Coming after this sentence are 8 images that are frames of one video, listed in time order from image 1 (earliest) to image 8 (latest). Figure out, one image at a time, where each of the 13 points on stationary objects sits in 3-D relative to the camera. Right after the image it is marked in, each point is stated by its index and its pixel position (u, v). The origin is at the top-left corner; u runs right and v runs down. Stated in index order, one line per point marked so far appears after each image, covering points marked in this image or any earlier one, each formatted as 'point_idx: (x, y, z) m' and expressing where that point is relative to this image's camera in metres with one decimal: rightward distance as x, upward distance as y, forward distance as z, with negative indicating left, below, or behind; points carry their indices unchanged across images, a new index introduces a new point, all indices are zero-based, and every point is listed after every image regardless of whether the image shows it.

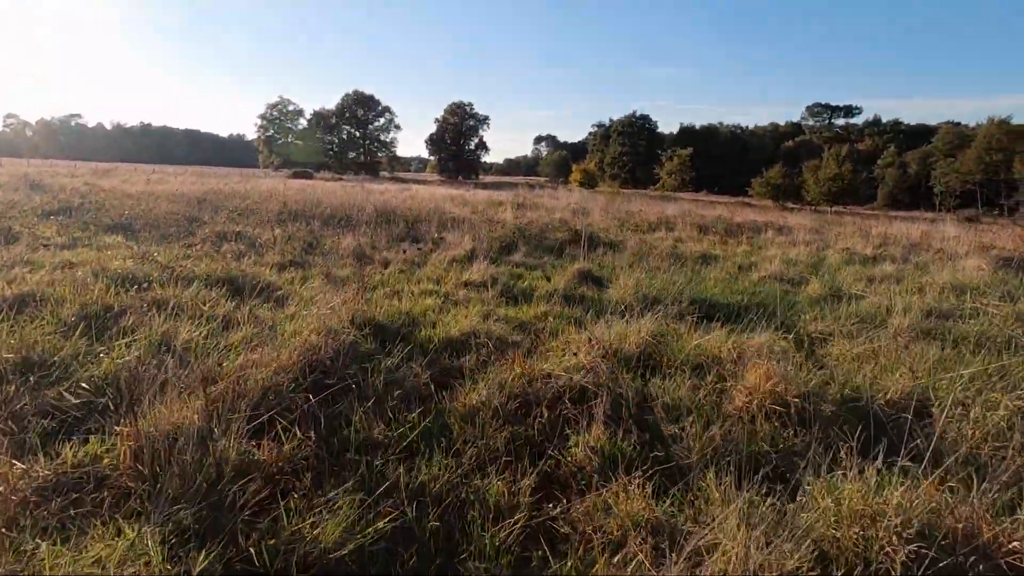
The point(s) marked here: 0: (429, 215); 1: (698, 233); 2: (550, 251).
0: (-1.6, +1.4, +10.2) m
1: (+3.8, +1.1, +11.2) m
2: (+0.5, +0.5, +7.9) m
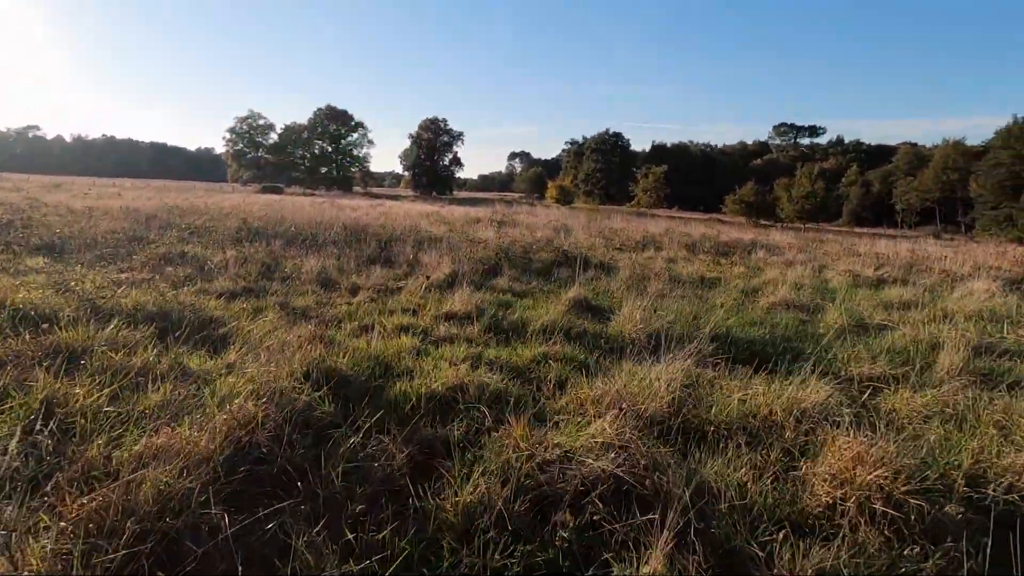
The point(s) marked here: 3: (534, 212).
0: (-1.9, +1.0, +9.5) m
1: (+3.5, +0.7, +10.7) m
2: (+0.3, +0.2, +7.2) m
3: (+0.8, +2.9, +20.1) m
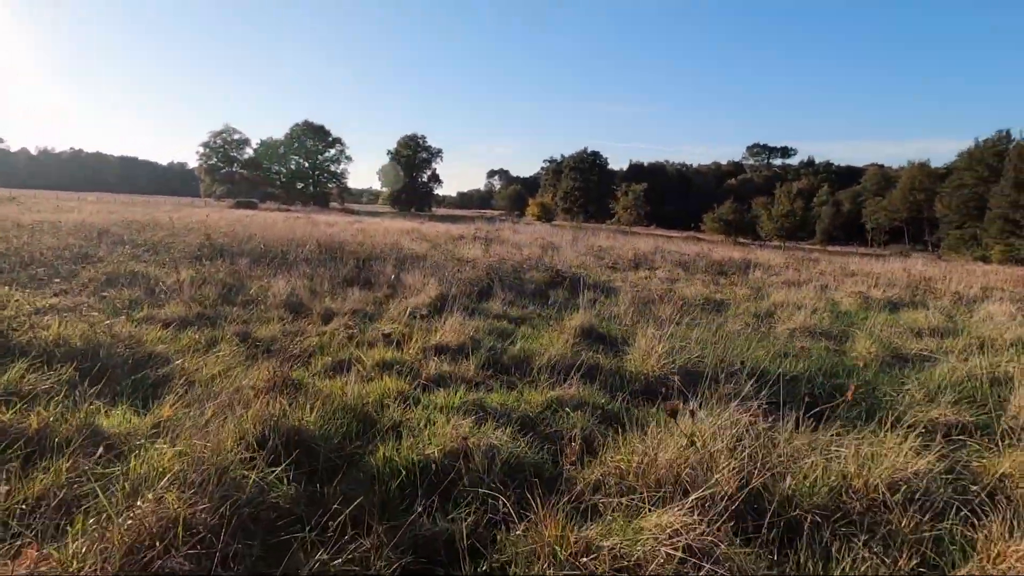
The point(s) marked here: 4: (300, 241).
0: (-2.1, +0.6, +8.8) m
1: (+3.2, +0.3, +10.2) m
2: (+0.2, -0.1, +6.6) m
3: (+0.2, +2.2, +19.5) m
4: (-3.7, +0.8, +9.4) m
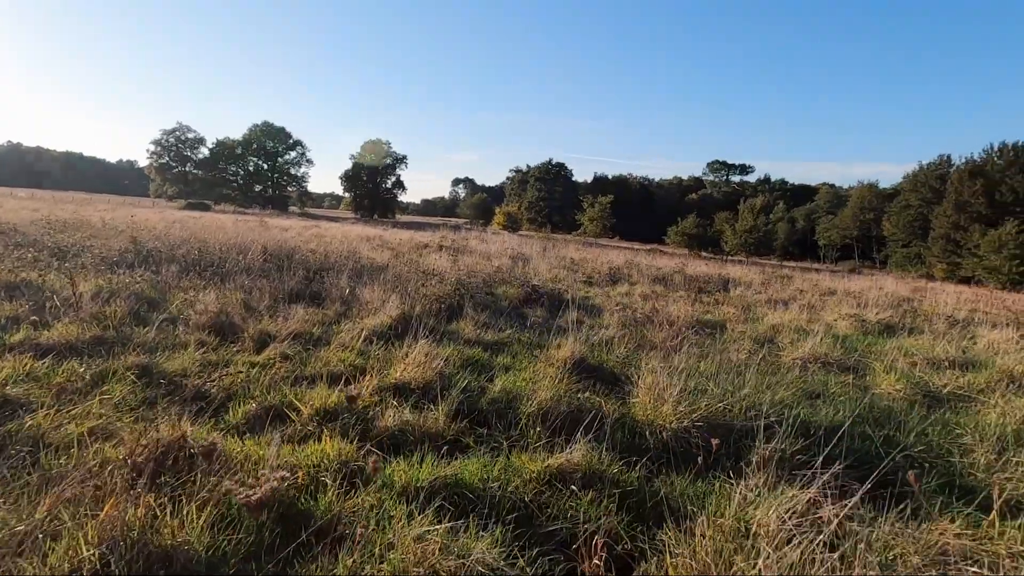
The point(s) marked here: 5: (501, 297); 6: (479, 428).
0: (-2.5, +0.4, +7.8) m
1: (+2.7, 0.0, +9.6) m
2: (-0.1, -0.3, +5.8) m
3: (-1.0, +1.7, +18.7) m
4: (-4.2, +0.6, +8.3) m
5: (-0.1, -0.1, +6.8) m
6: (-0.2, -0.7, +2.8) m
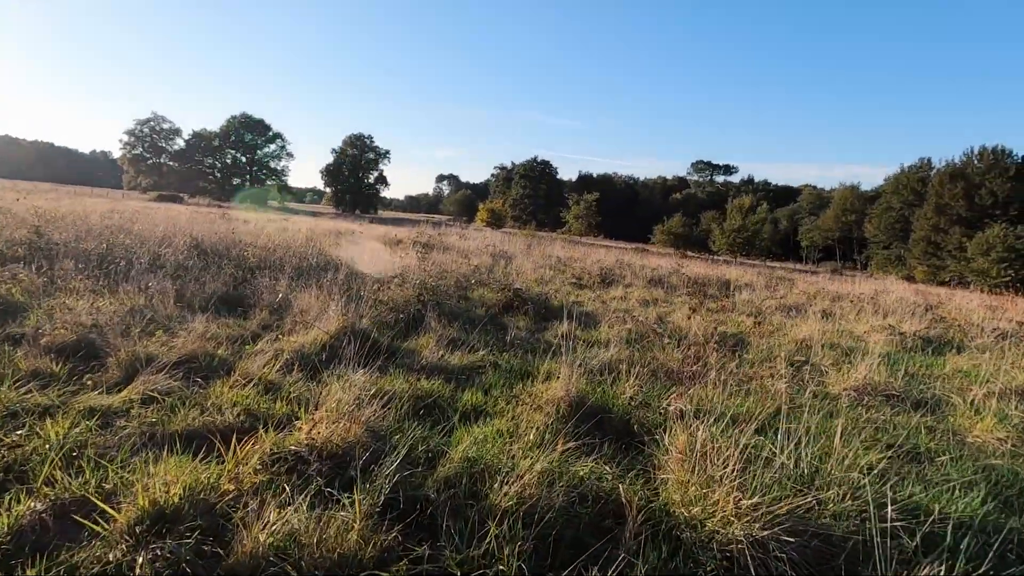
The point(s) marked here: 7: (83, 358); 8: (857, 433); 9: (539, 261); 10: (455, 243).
0: (-2.8, +0.4, +6.6) m
1: (+2.4, -0.1, +8.5) m
2: (-0.3, -0.4, +4.6) m
3: (-1.6, +1.8, +17.5) m
4: (-4.5, +0.6, +7.0) m
5: (-0.4, -0.2, +5.7) m
6: (-0.3, -0.8, +1.7) m
7: (-2.5, -0.4, +3.1) m
8: (+1.8, -0.8, +2.8) m
9: (+0.6, +0.6, +11.6) m
10: (-1.5, +1.2, +13.8) m
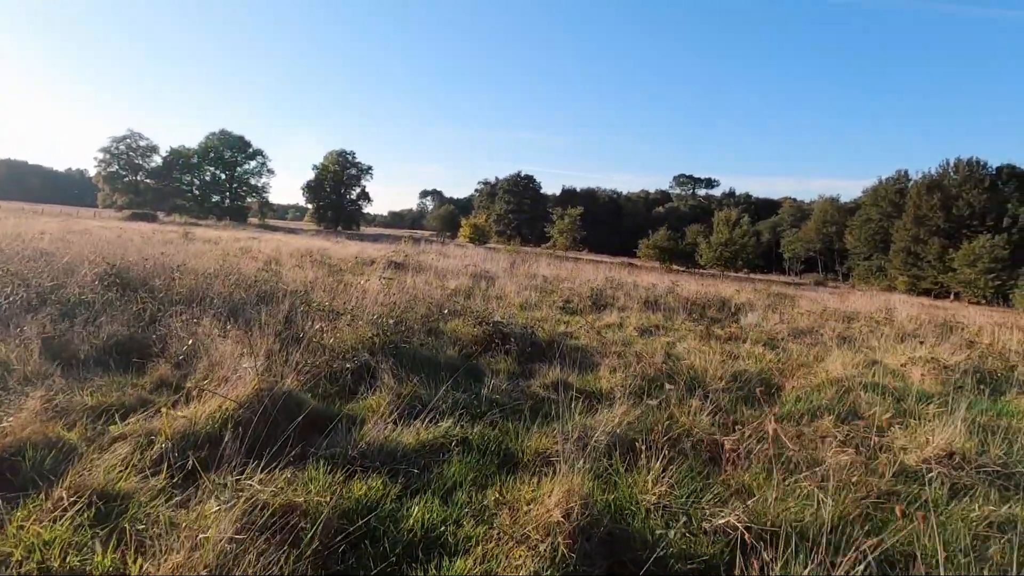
0: (-3.0, 0.0, +5.5) m
1: (+2.1, -0.4, +7.6) m
2: (-0.4, -0.6, +3.6) m
3: (-2.1, +1.1, +16.5) m
4: (-4.7, +0.2, +6.0) m
5: (-0.6, -0.5, +4.7) m
6: (-0.4, -1.0, +0.7) m
7: (-2.7, -0.7, +2.1) m
8: (+1.7, -1.0, +1.9) m
9: (+0.2, +0.1, +10.6) m
10: (-1.9, +0.6, +12.8) m
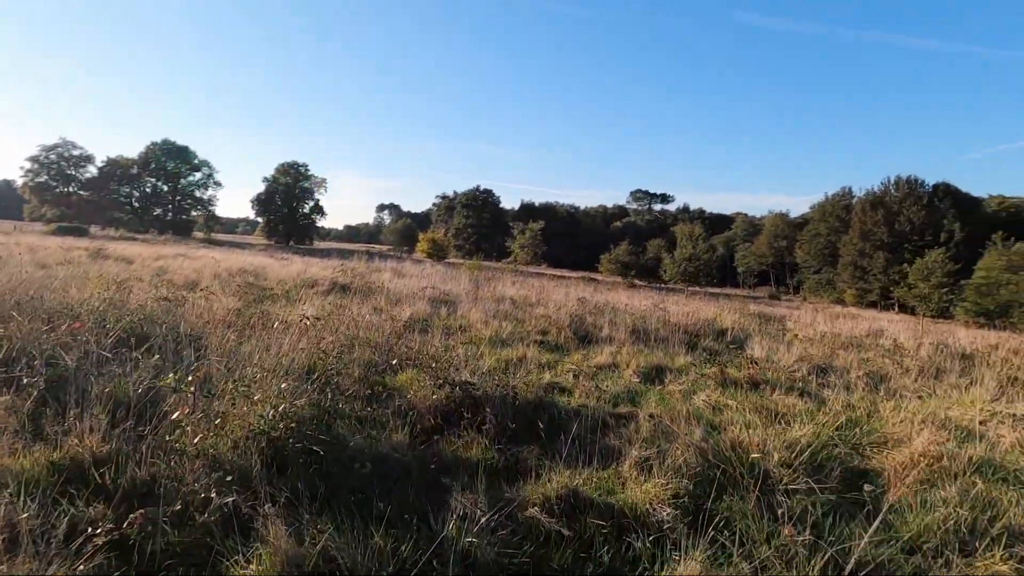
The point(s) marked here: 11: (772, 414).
0: (-3.2, -0.3, +3.8) m
1: (+1.7, -0.8, +6.3) m
2: (-0.5, -0.9, +2.1) m
3: (-3.1, +0.5, +14.9) m
4: (-4.9, -0.1, +4.2) m
5: (-0.7, -0.8, +3.2) m
6: (-0.2, -1.2, -0.8) m
7: (-2.6, -0.9, +0.4) m
8: (+1.8, -1.2, +0.5) m
9: (-0.4, -0.3, +9.2) m
10: (-2.6, +0.1, +11.2) m
11: (+2.1, -1.0, +4.2) m
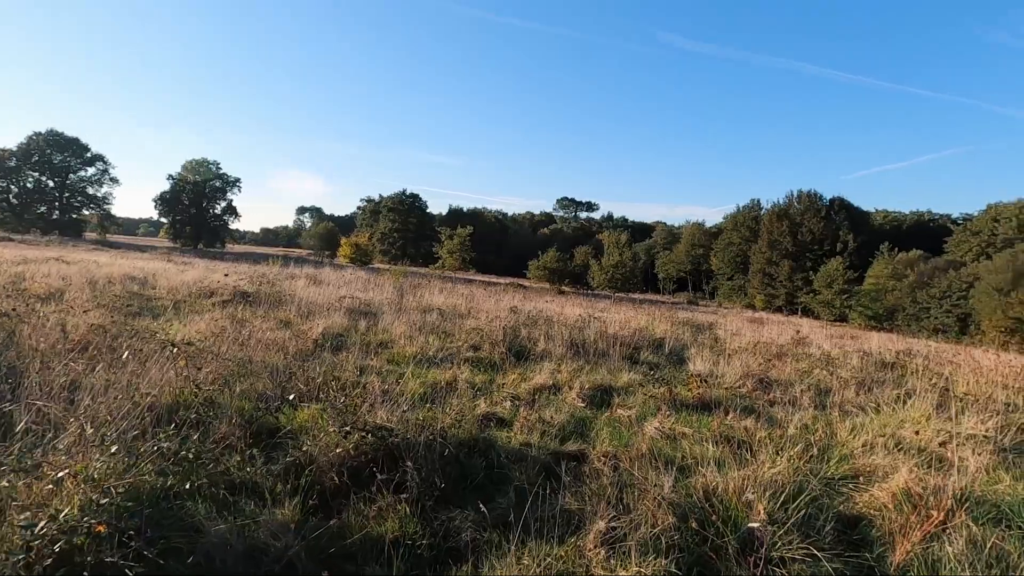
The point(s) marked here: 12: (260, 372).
0: (-3.6, -0.4, +2.7) m
1: (+1.0, -0.9, +5.7) m
2: (-0.7, -1.0, +1.3) m
3: (-5.0, +0.3, +13.7) m
4: (-5.3, -0.2, +2.8) m
5: (-1.0, -0.9, +2.4) m
6: (0.0, -1.2, -1.6) m
7: (-2.5, -1.0, -0.6) m
8: (+1.8, -1.3, +0.1) m
9: (-1.5, -0.5, +8.3) m
10: (-4.0, -0.1, +10.0) m
11: (+1.6, -1.1, +3.8) m
12: (-1.8, -0.6, +3.9) m
